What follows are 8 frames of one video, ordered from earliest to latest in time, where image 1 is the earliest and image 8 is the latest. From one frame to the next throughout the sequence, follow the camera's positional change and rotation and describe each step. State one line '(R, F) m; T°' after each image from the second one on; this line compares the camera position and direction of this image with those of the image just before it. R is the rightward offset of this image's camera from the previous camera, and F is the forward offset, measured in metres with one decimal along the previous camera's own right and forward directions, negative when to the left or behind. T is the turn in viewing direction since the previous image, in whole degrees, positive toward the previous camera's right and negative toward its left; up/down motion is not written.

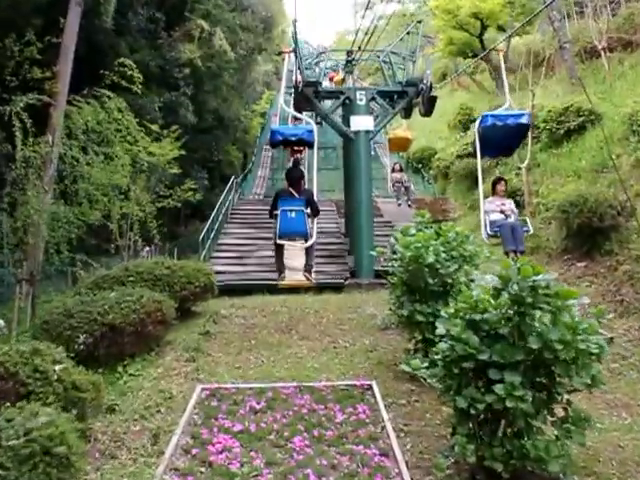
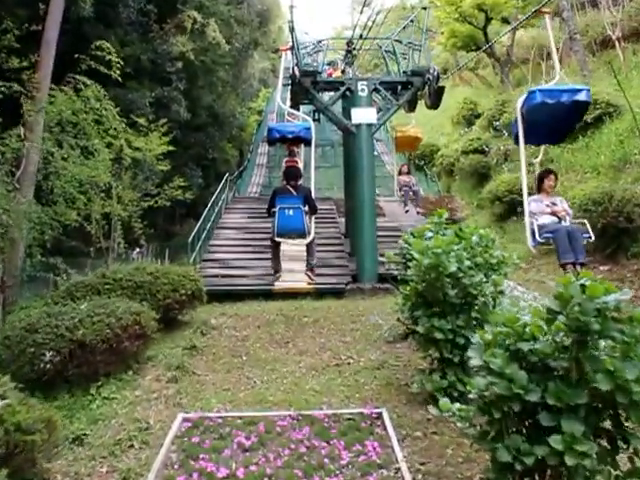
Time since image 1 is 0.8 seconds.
(0.0, +0.8) m; 0°
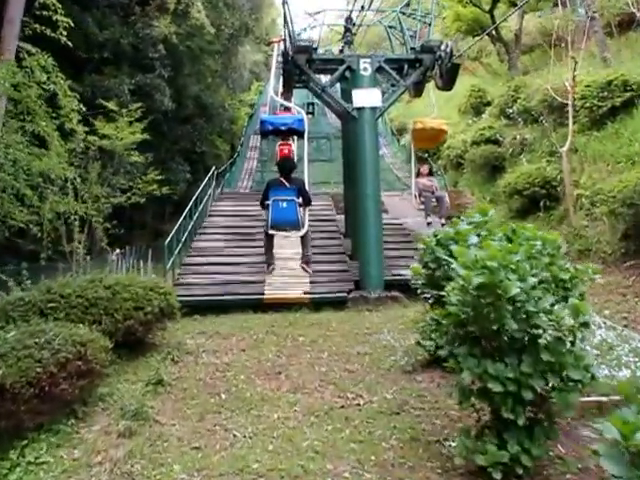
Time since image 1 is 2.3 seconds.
(0.0, +1.4) m; +1°
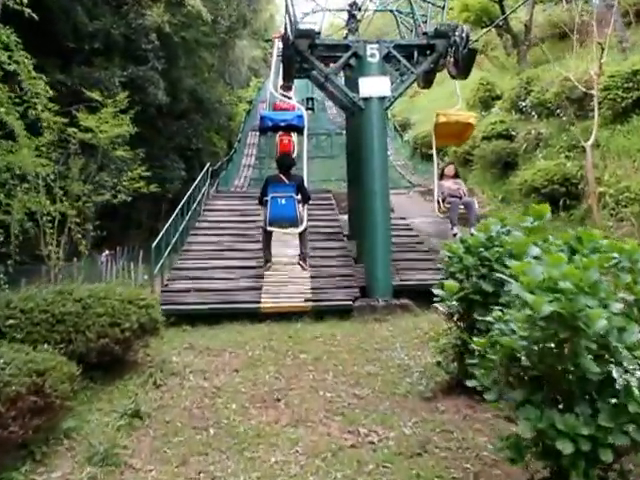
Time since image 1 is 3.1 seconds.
(-0.1, +0.8) m; 0°
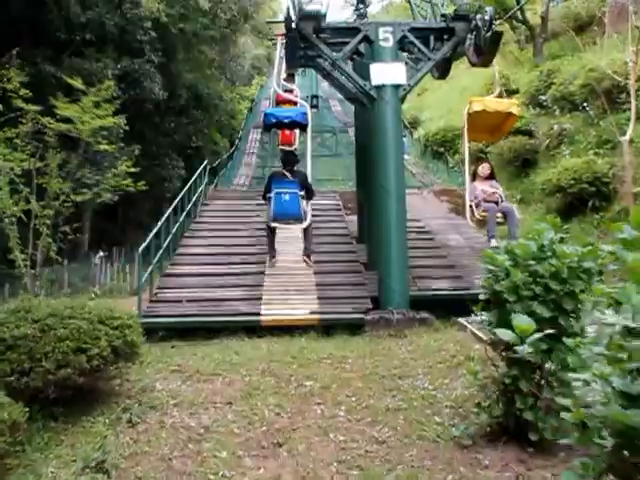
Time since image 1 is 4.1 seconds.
(-0.1, +0.9) m; 0°
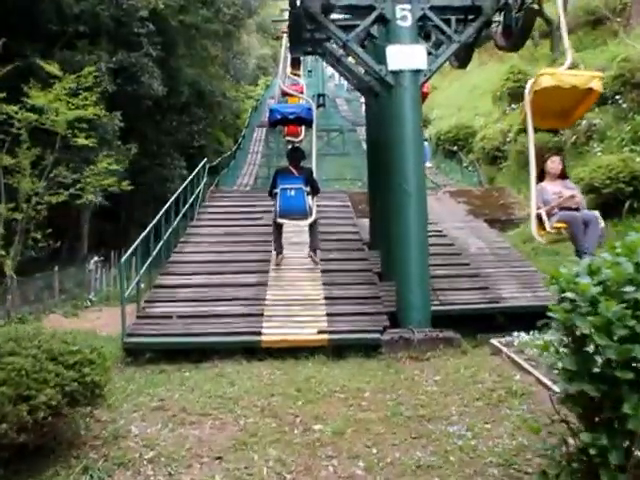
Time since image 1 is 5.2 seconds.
(0.0, +0.9) m; -1°
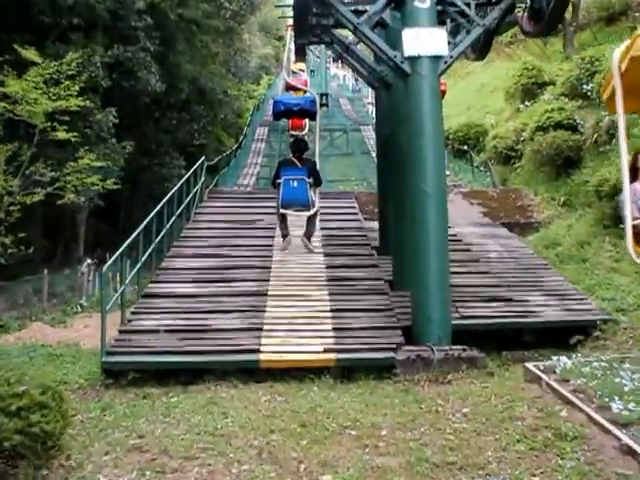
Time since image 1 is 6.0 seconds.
(-0.1, +0.7) m; 0°
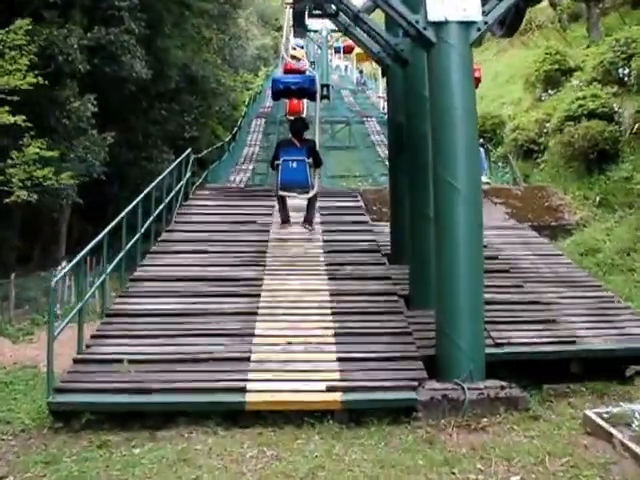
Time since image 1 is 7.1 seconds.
(0.0, +1.1) m; 0°
